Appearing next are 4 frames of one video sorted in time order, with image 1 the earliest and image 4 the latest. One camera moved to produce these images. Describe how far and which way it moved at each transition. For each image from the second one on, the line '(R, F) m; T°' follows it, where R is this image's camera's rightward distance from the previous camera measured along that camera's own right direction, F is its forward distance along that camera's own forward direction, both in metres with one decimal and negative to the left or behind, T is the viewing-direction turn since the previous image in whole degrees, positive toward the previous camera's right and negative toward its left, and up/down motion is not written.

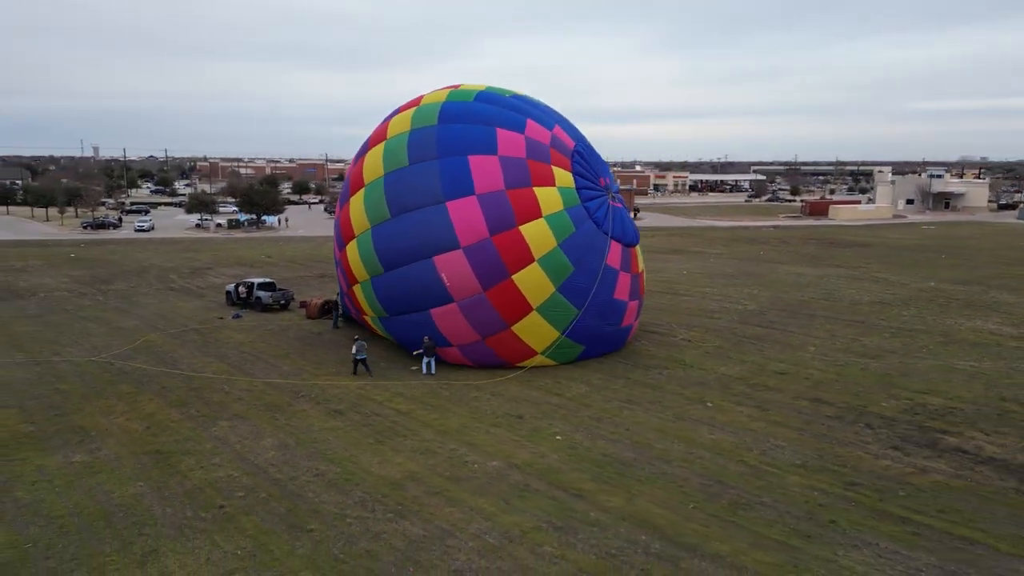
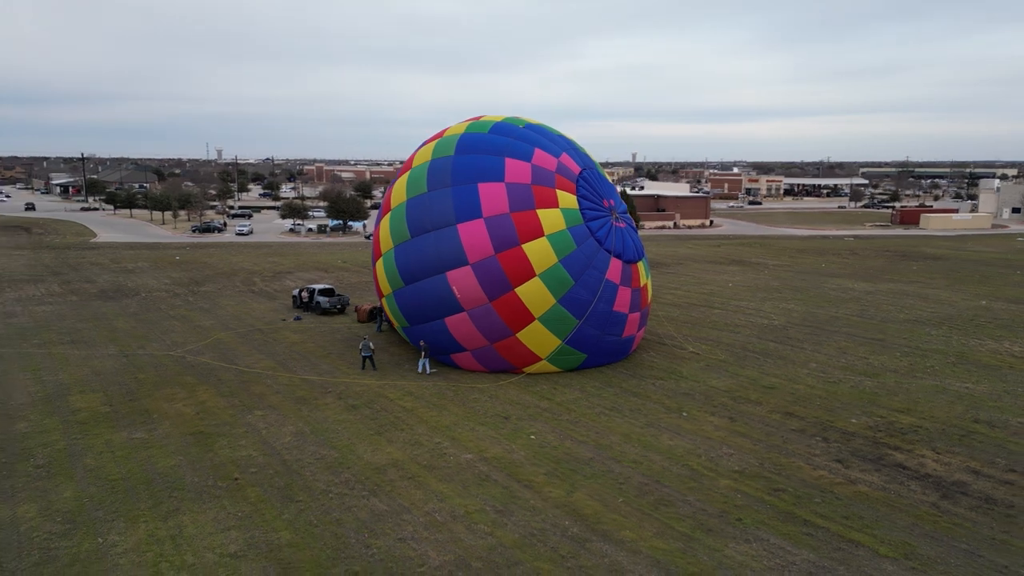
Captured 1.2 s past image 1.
(+1.8, -1.4) m; -7°
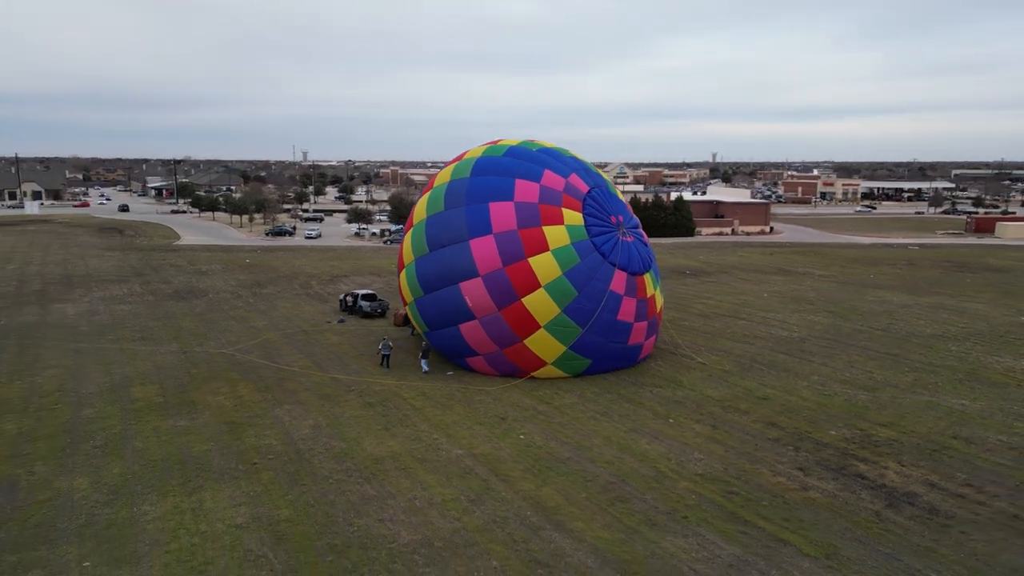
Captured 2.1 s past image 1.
(+1.4, -1.1) m; -6°
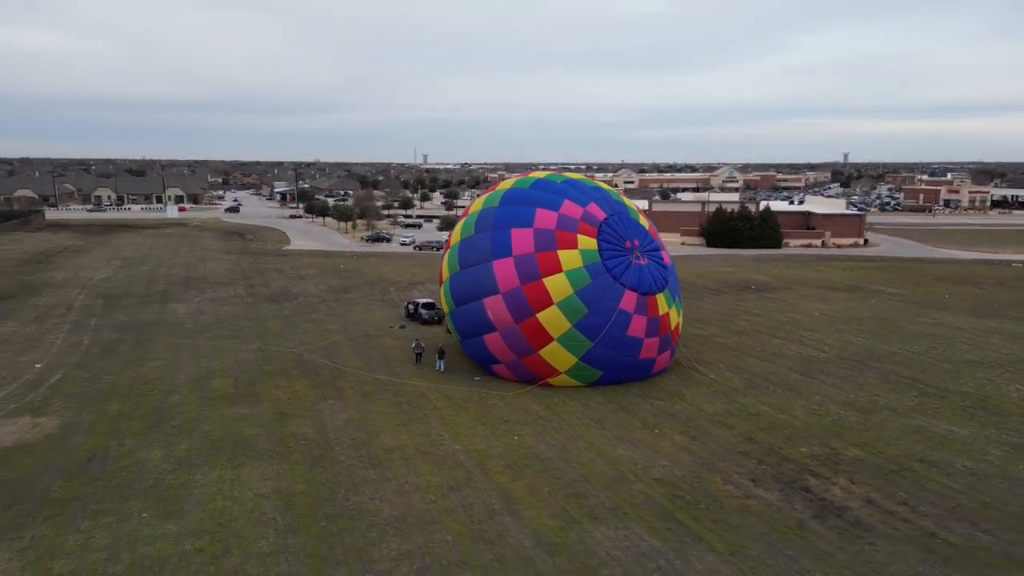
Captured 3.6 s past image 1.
(+2.2, -1.7) m; -9°
